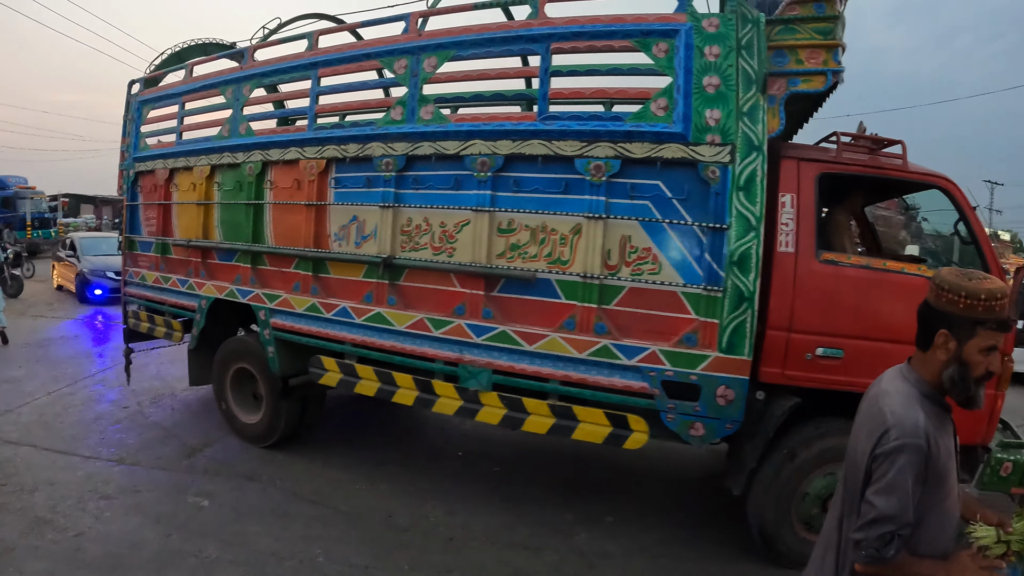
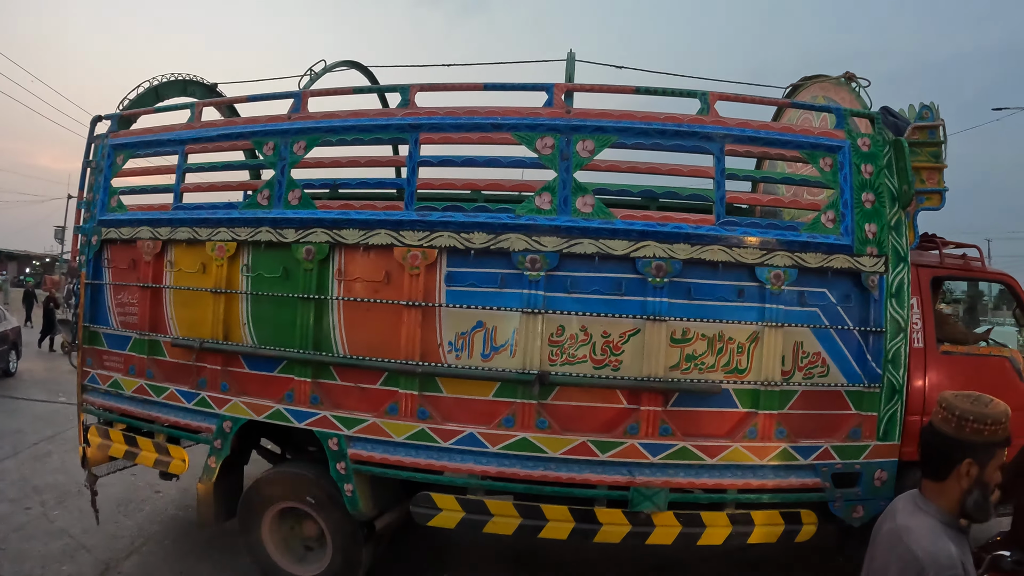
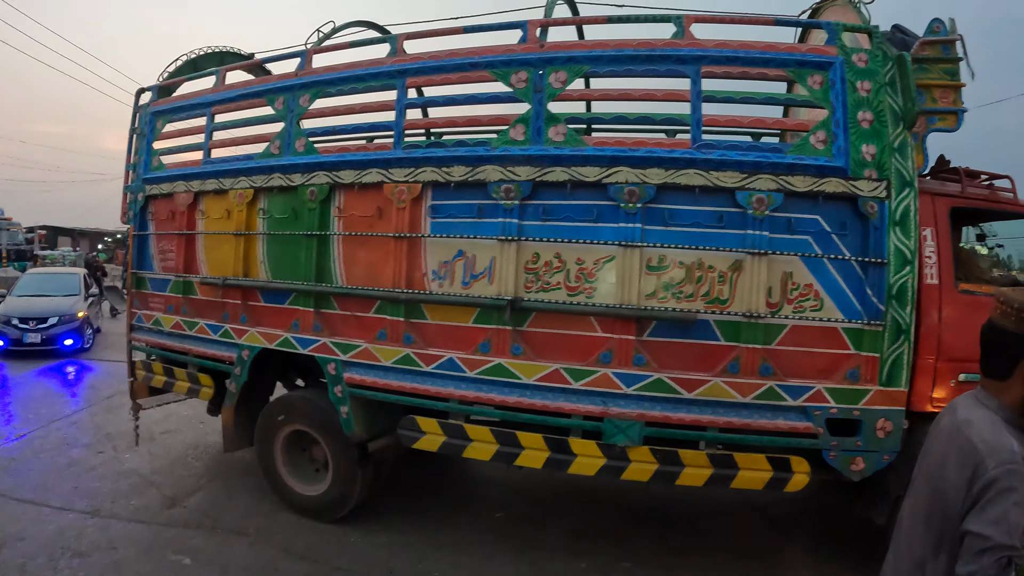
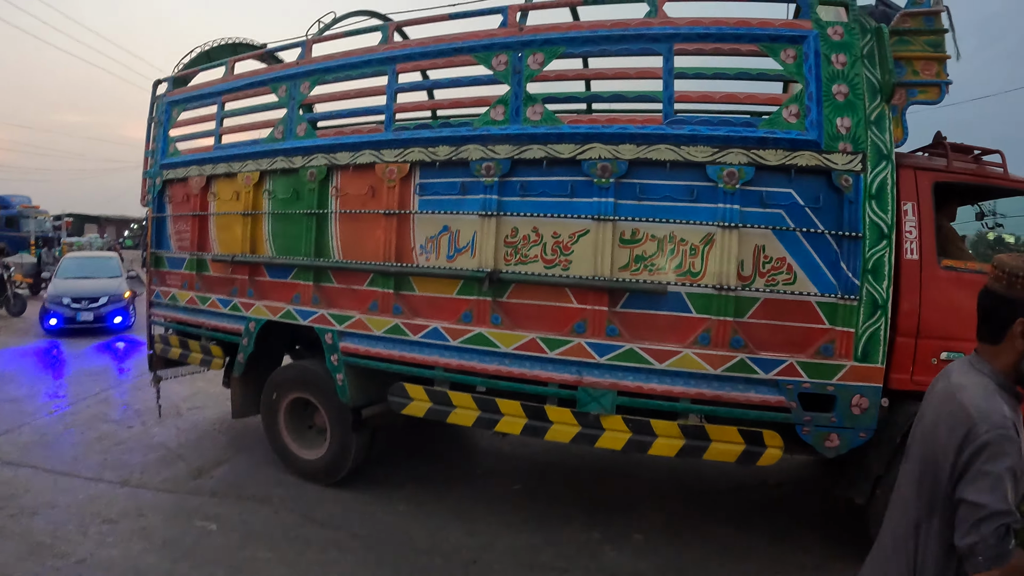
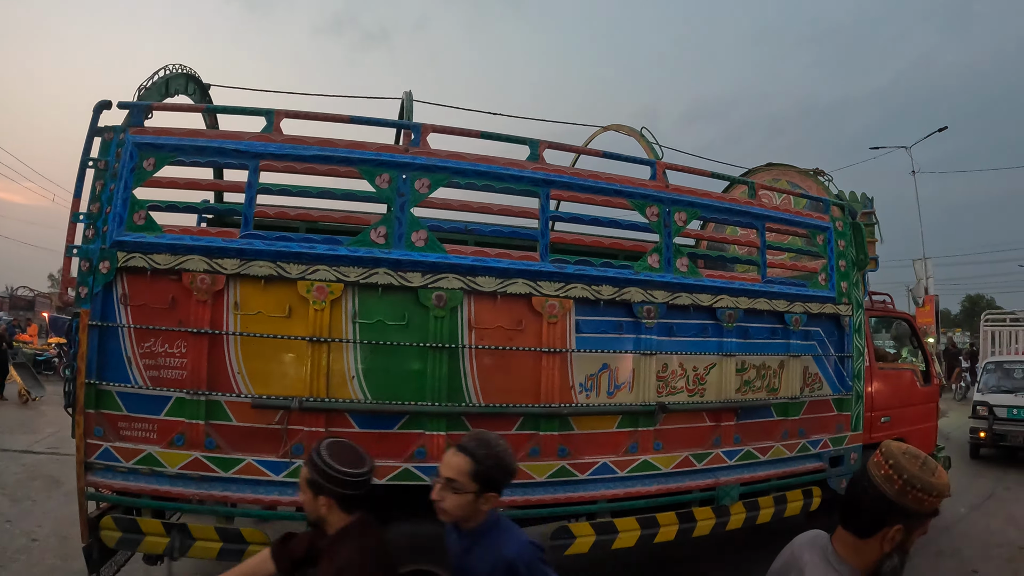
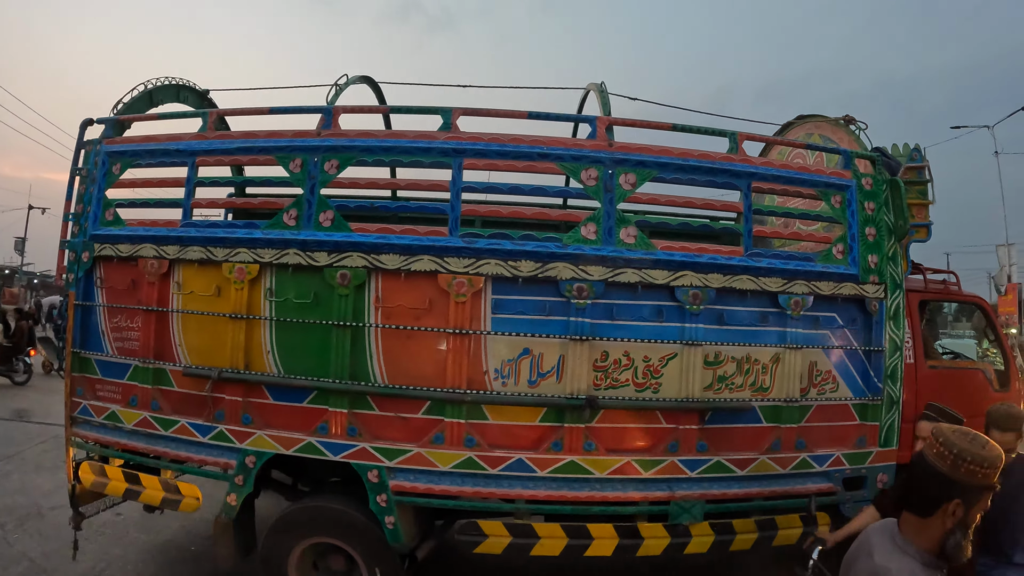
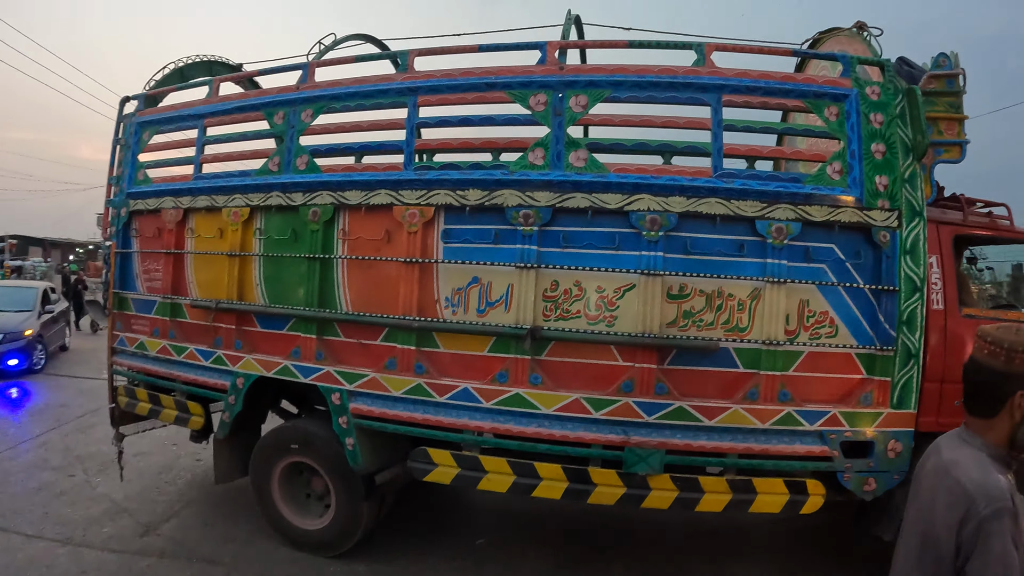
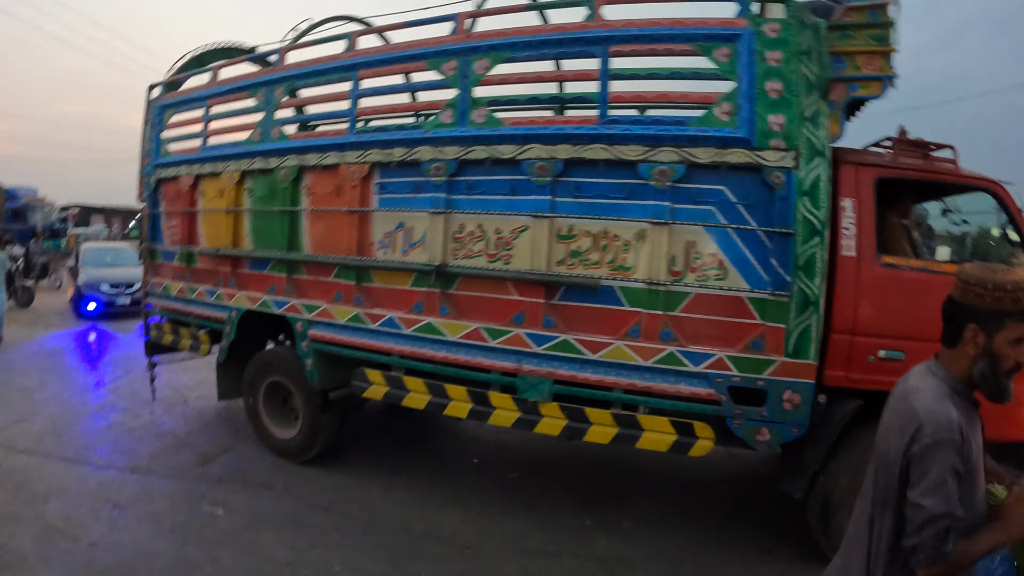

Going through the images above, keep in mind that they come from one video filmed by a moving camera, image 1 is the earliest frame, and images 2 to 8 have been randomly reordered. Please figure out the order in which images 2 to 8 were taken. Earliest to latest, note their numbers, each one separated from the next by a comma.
8, 4, 3, 7, 2, 6, 5
